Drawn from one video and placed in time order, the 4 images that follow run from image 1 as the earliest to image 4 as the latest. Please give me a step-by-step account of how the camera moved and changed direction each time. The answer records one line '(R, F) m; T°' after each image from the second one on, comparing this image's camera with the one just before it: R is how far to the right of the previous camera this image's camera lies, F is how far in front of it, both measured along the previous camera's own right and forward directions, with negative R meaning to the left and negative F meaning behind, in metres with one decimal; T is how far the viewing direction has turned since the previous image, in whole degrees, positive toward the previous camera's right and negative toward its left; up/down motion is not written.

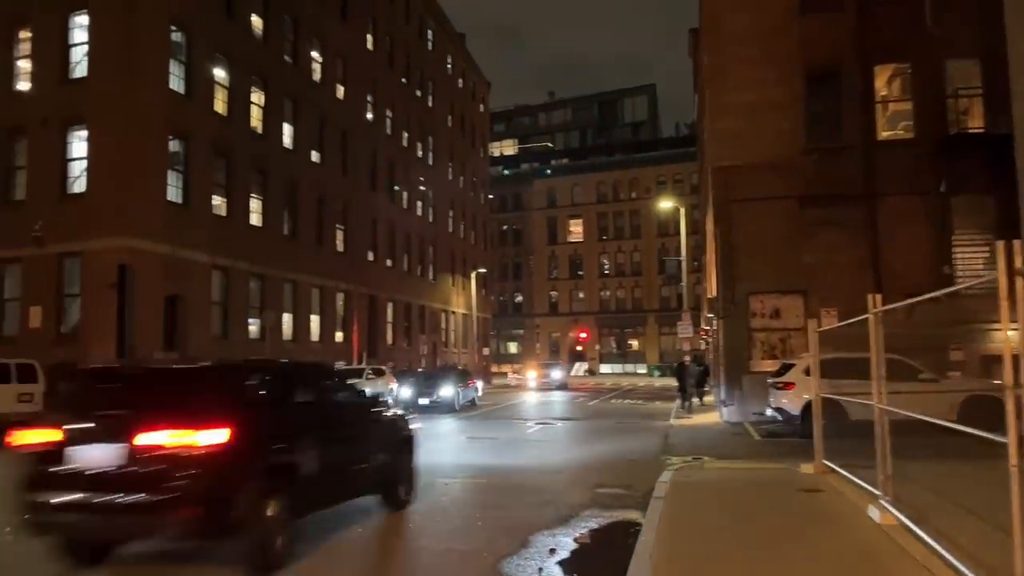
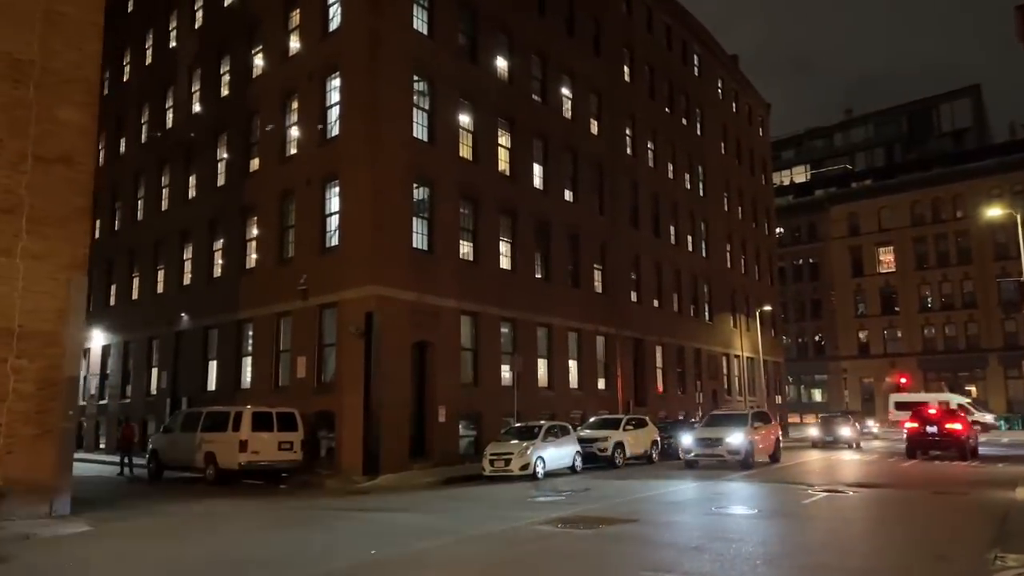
(+1.1, +3.3) m; -22°
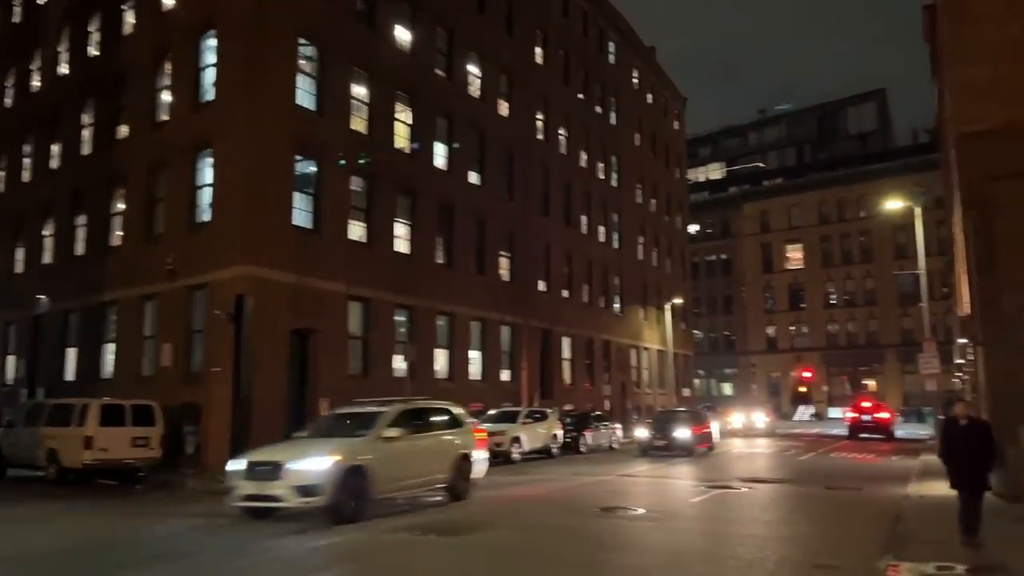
(+1.0, +1.6) m; +6°
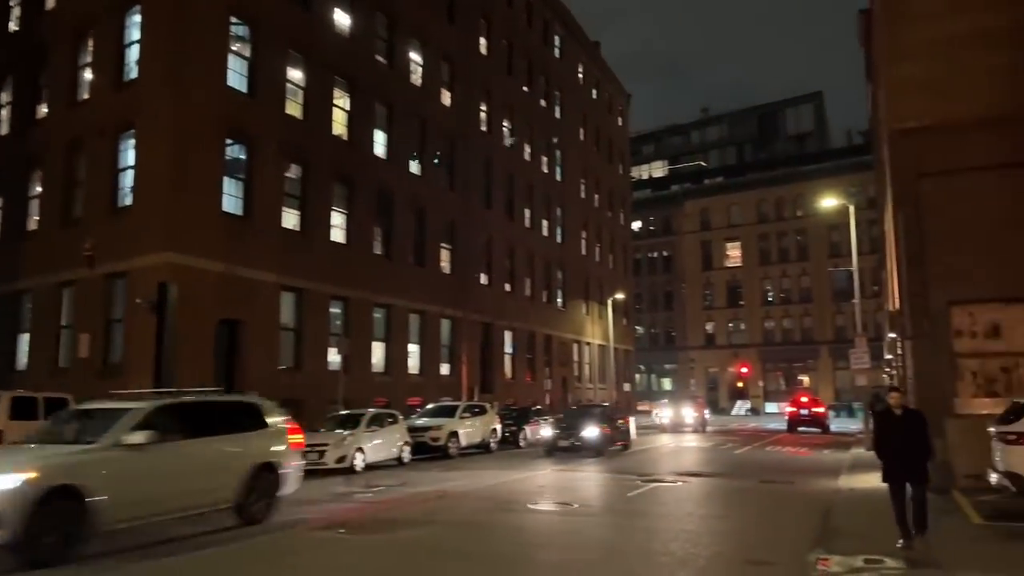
(+0.2, +0.4) m; +4°
